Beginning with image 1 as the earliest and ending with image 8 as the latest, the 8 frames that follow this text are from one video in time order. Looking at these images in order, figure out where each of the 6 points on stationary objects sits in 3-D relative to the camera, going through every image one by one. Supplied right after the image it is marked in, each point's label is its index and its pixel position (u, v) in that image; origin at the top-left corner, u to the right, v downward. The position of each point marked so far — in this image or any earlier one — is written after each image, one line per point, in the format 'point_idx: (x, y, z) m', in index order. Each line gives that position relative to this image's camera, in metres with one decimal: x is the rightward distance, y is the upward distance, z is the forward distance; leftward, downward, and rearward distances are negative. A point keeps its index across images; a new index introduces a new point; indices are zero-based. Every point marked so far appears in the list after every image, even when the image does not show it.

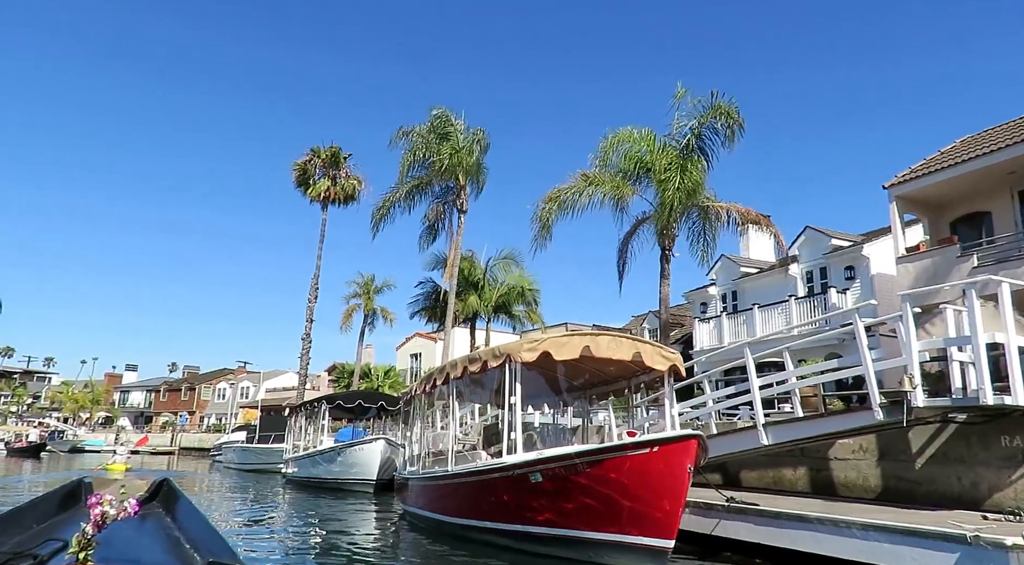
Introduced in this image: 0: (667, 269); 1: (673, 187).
0: (+3.8, +0.3, +16.2) m
1: (+3.9, +2.3, +15.8) m
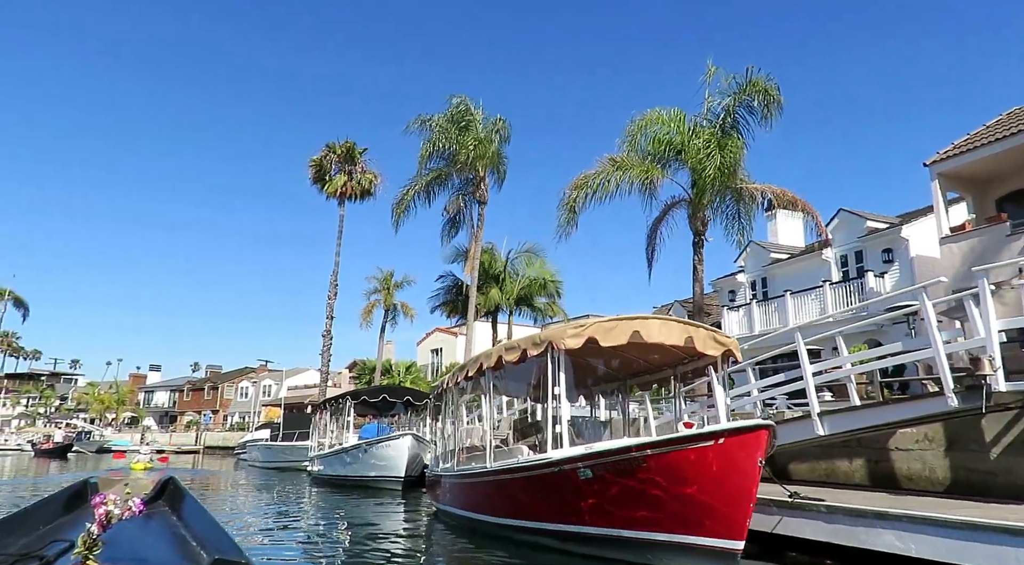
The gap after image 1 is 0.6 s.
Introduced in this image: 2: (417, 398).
0: (+4.4, +0.6, +15.6) m
1: (+4.5, +2.6, +15.2) m
2: (-2.8, -3.4, +19.8) m
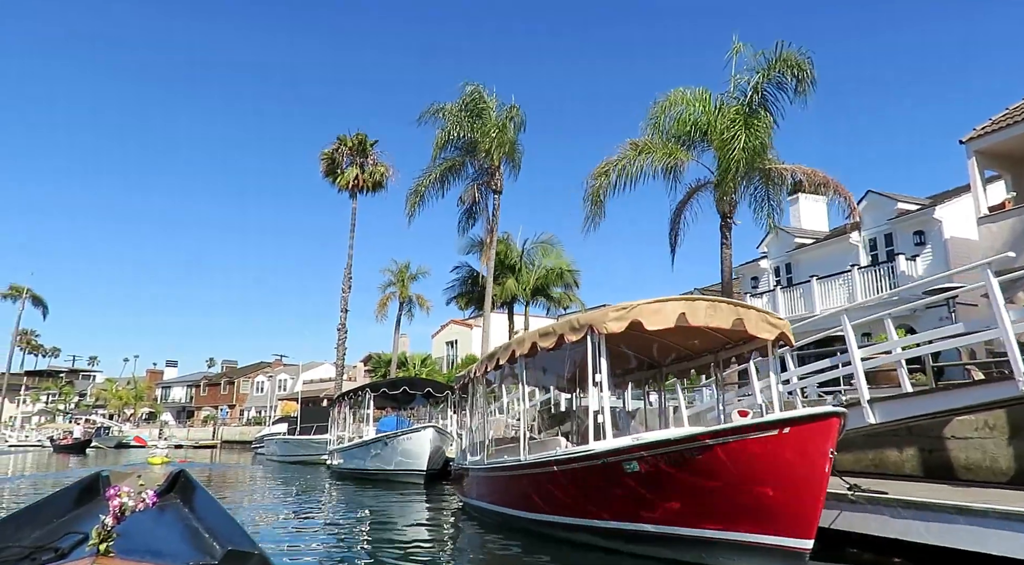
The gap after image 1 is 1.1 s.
0: (+4.9, +1.0, +15.1) m
1: (+4.9, +3.0, +14.6) m
2: (-2.1, -3.1, +19.5) m
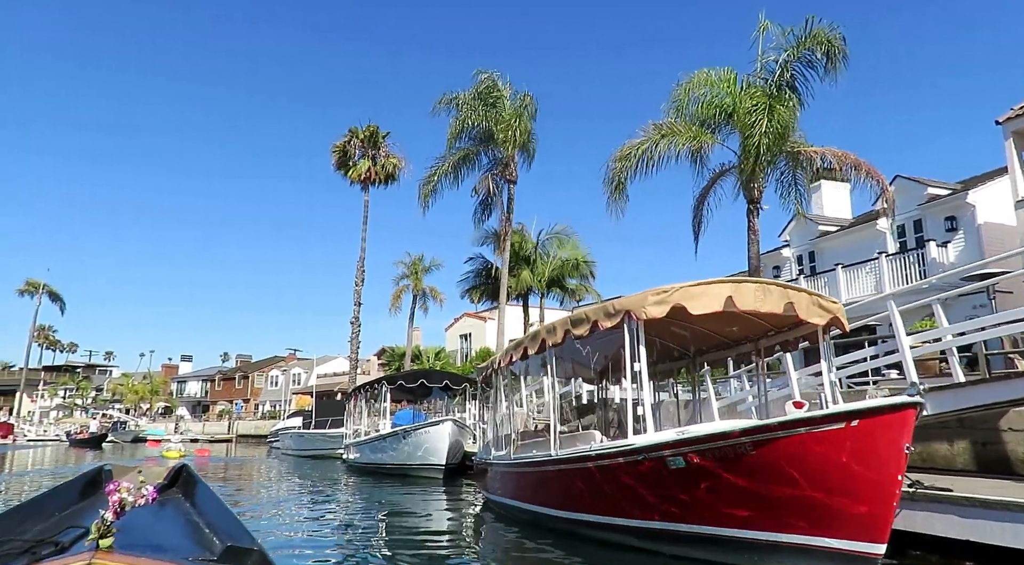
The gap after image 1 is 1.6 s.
0: (+5.3, +1.3, +14.5) m
1: (+5.3, +3.3, +14.0) m
2: (-1.6, -2.8, +19.1) m
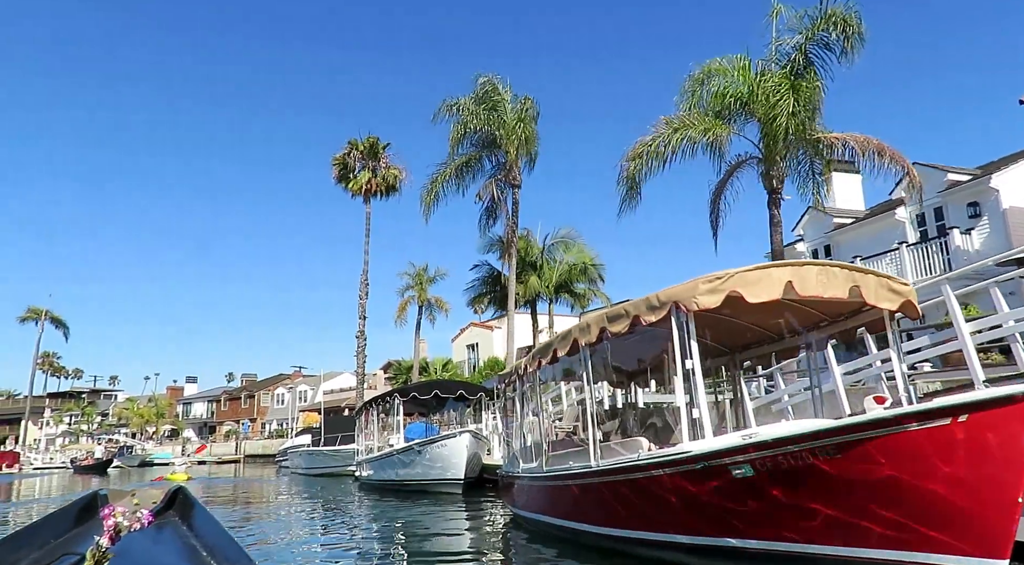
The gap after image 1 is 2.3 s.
0: (+5.6, +1.4, +13.9) m
1: (+5.5, +3.4, +13.5) m
2: (-1.2, -3.0, +18.5) m
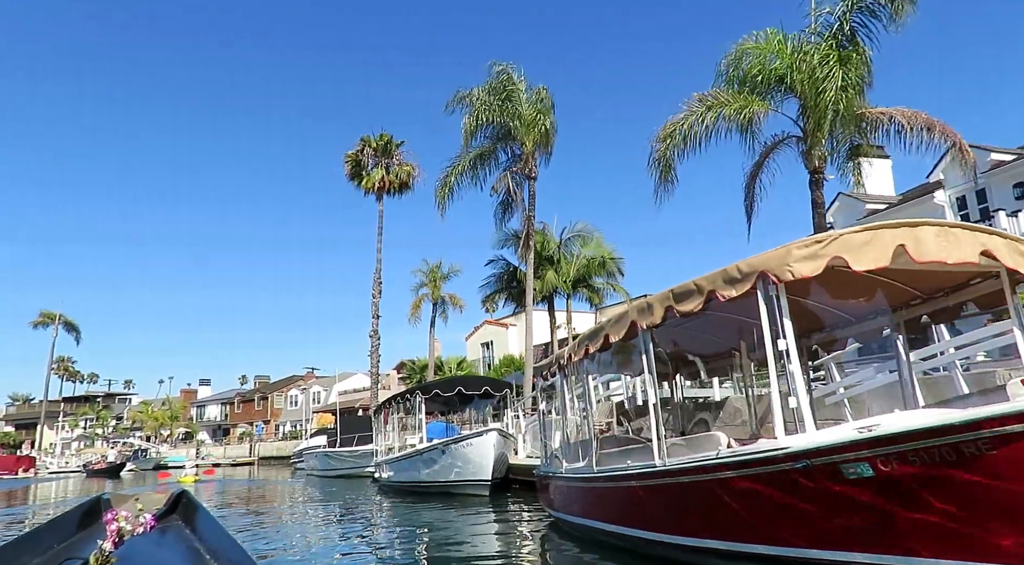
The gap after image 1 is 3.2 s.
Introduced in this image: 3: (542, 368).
0: (+6.1, +1.7, +13.1) m
1: (+6.0, +3.7, +12.6) m
2: (-0.5, -2.8, +17.7) m
3: (+0.4, -1.6, +11.8) m
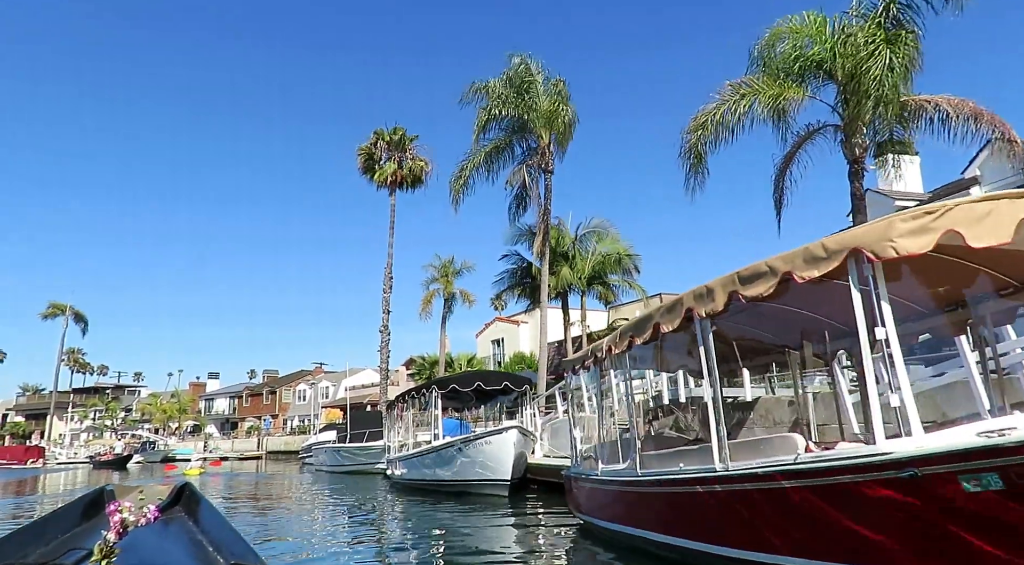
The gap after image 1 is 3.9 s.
0: (+6.5, +1.8, +12.4) m
1: (+6.5, +3.8, +12.0) m
2: (-0.1, -2.7, +17.2) m
3: (+0.8, -1.4, +11.2) m
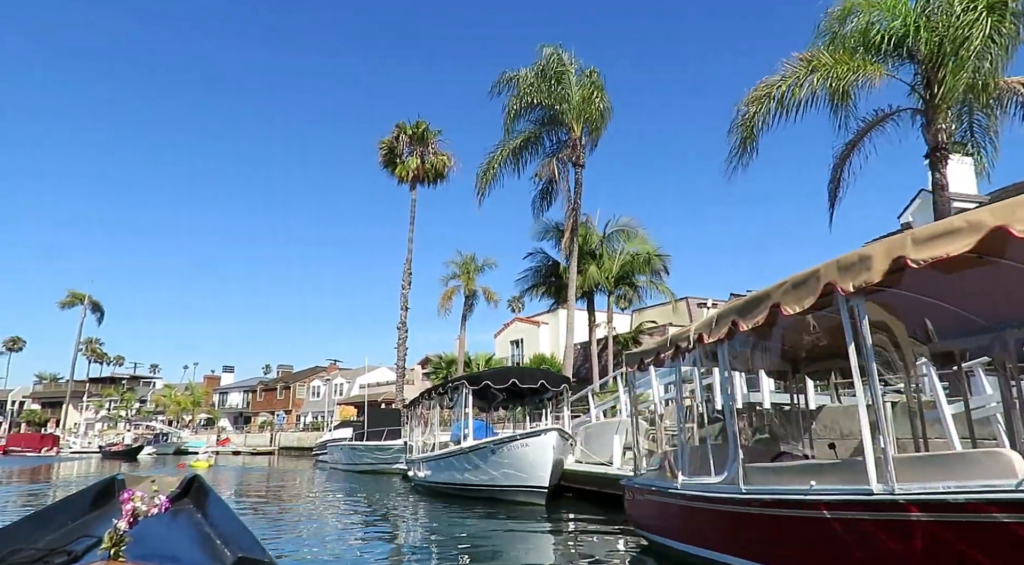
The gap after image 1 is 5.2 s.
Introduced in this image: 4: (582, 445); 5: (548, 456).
0: (+7.3, +1.8, +11.3) m
1: (+7.3, +3.8, +10.8) m
2: (+0.7, -2.5, +16.1) m
3: (+1.5, -1.2, +10.1) m
4: (+1.6, -3.8, +15.4) m
5: (+0.5, -3.6, +13.8) m
